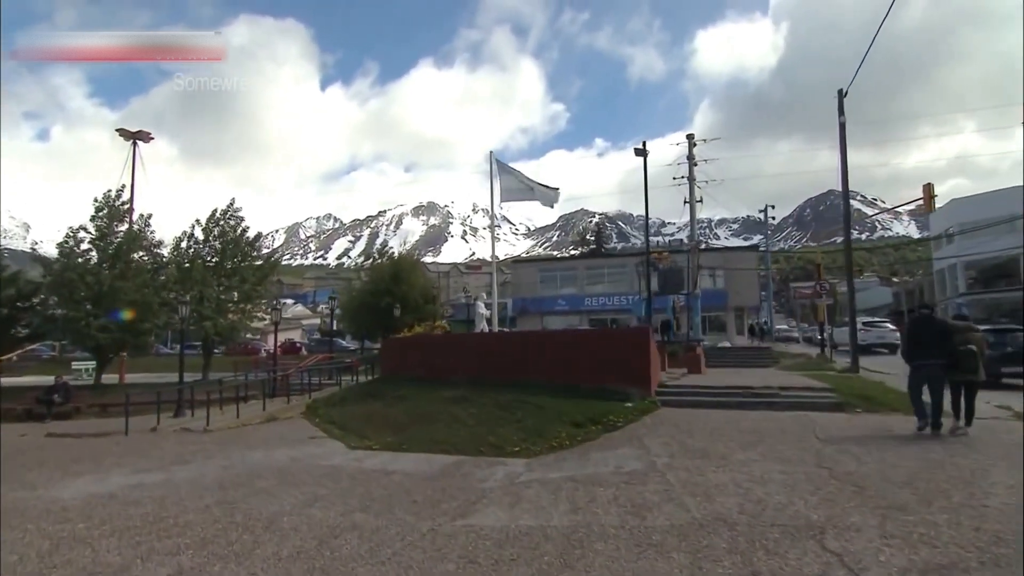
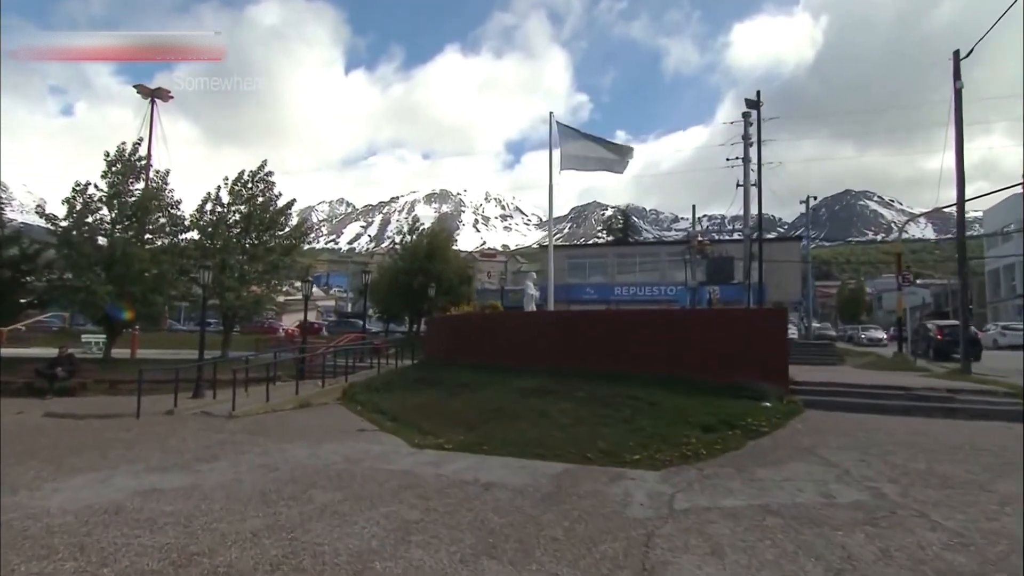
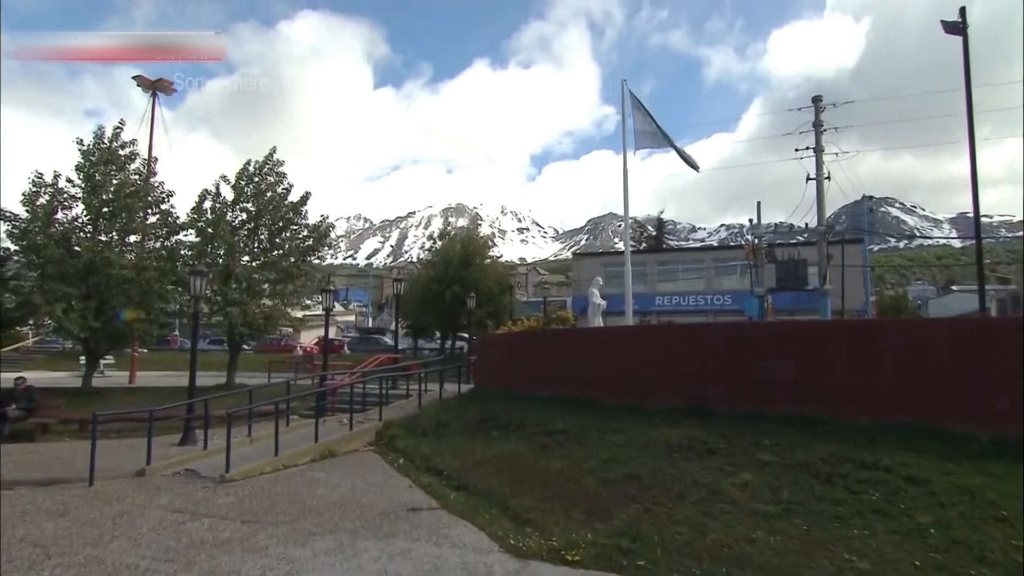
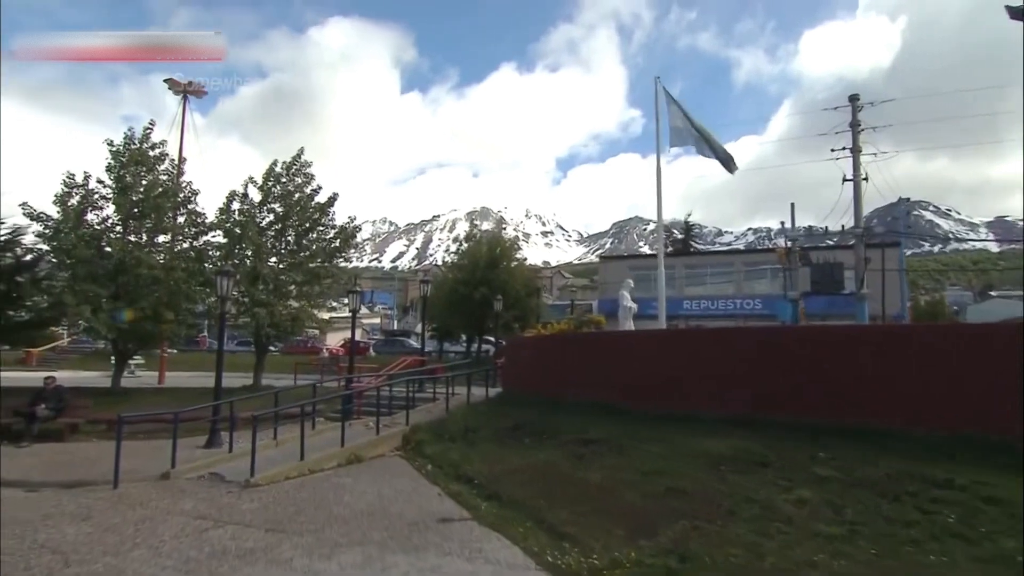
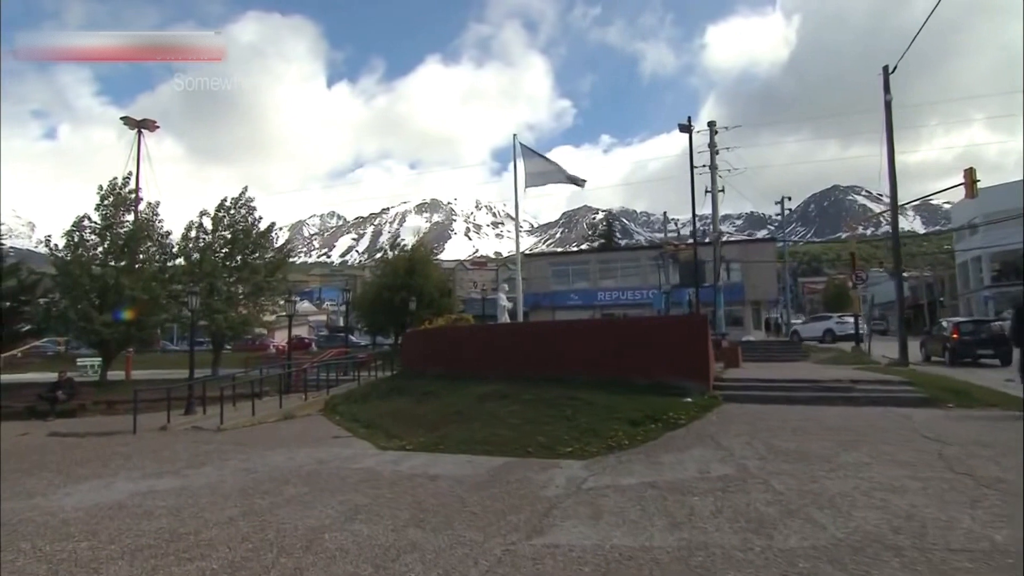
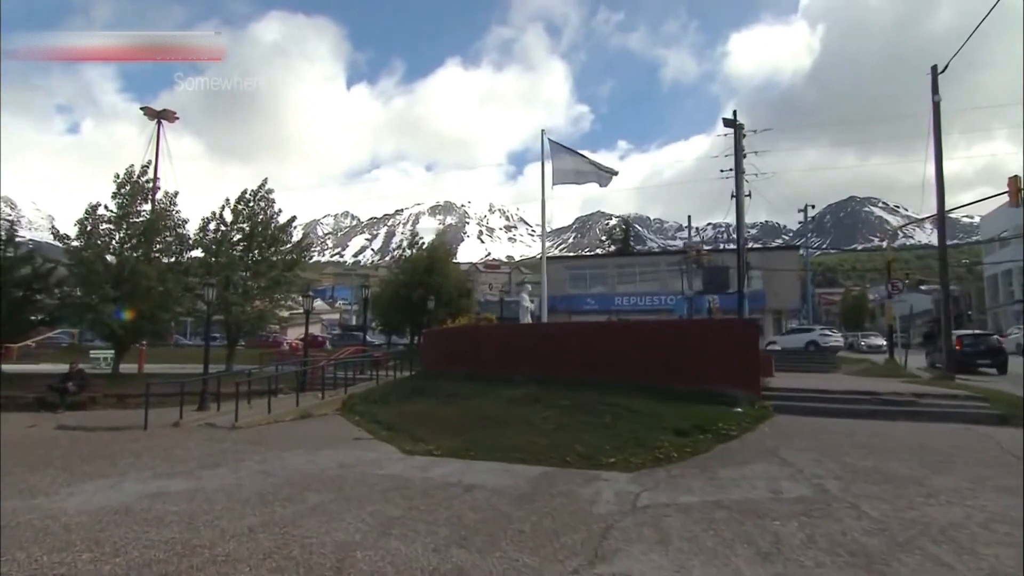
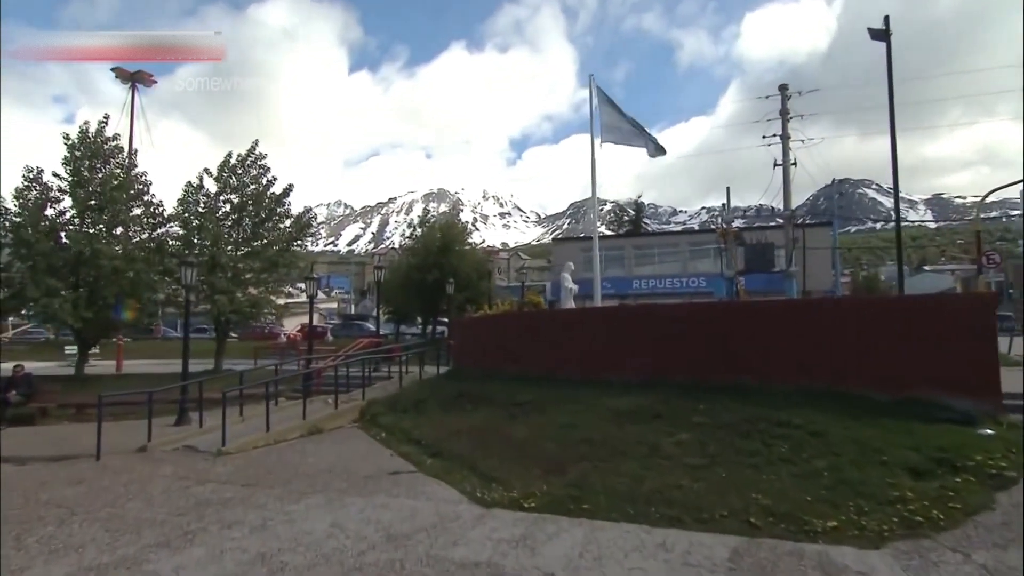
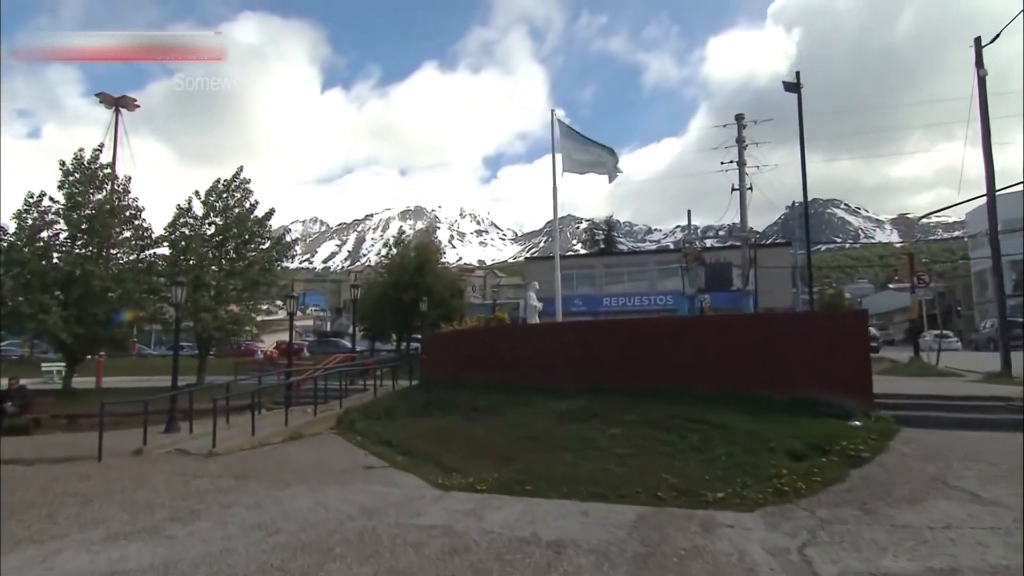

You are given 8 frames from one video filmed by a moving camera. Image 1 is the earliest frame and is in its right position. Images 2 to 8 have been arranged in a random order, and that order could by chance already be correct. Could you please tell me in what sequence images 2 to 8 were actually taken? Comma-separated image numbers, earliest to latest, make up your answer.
5, 6, 2, 8, 7, 3, 4
